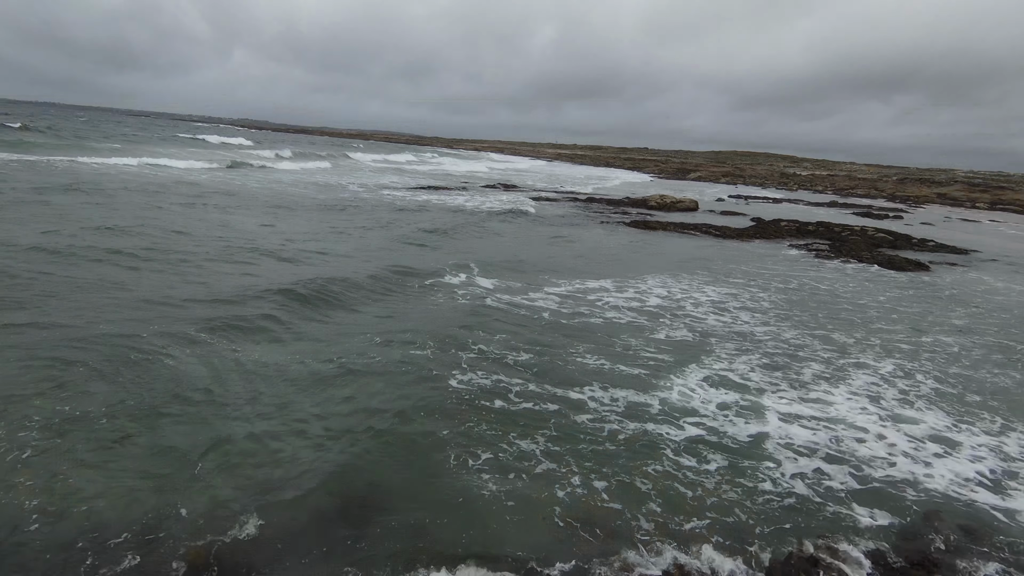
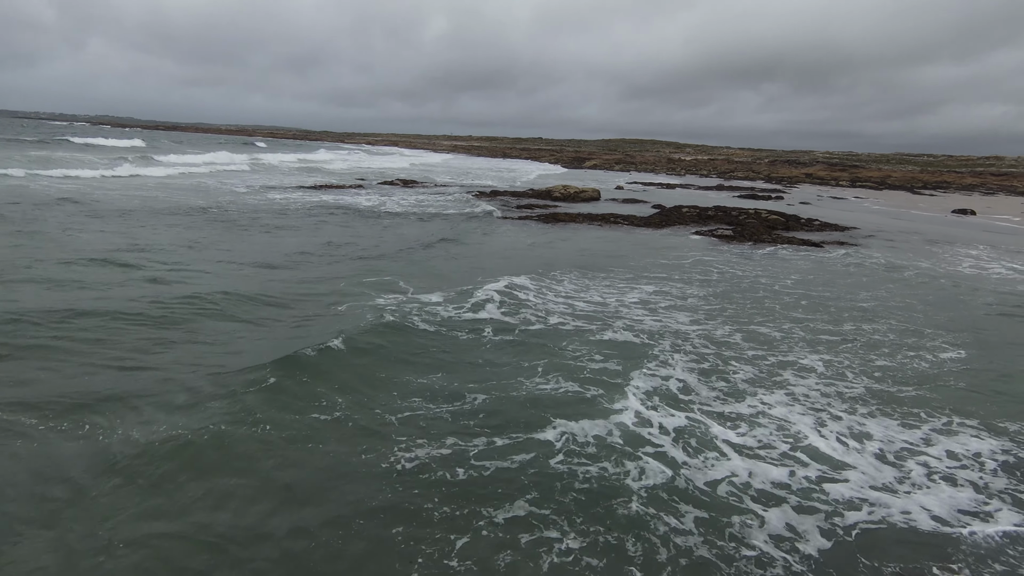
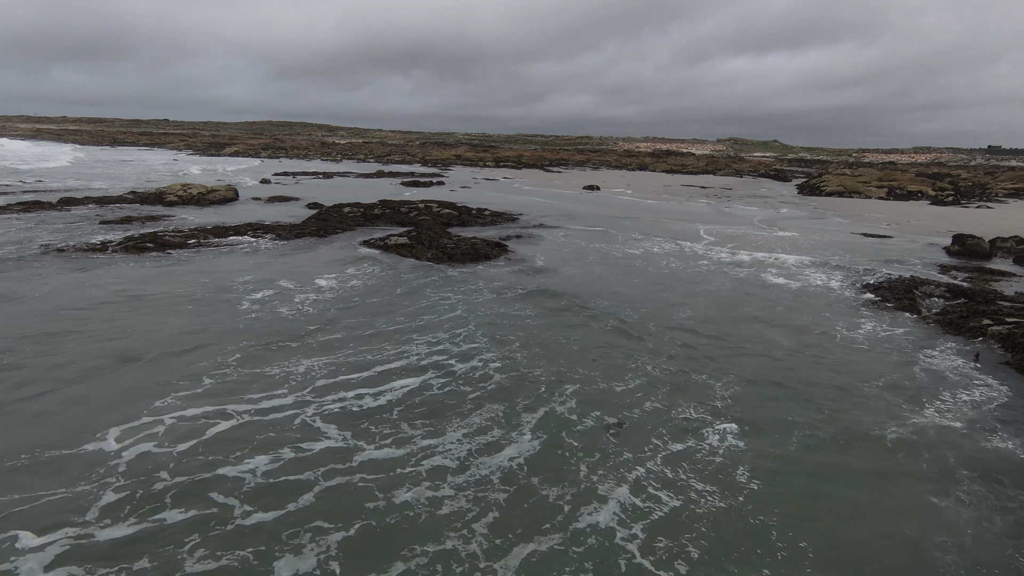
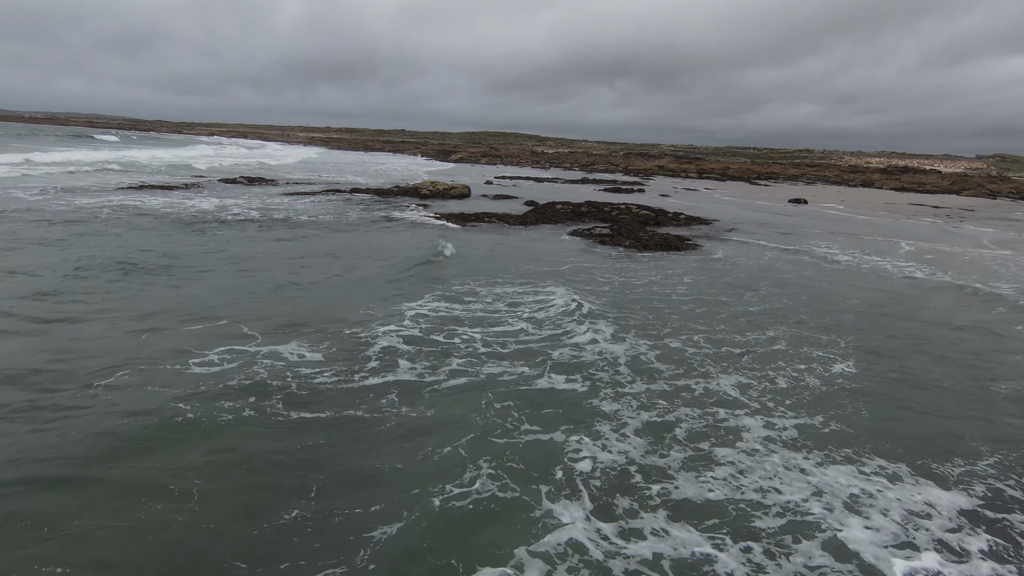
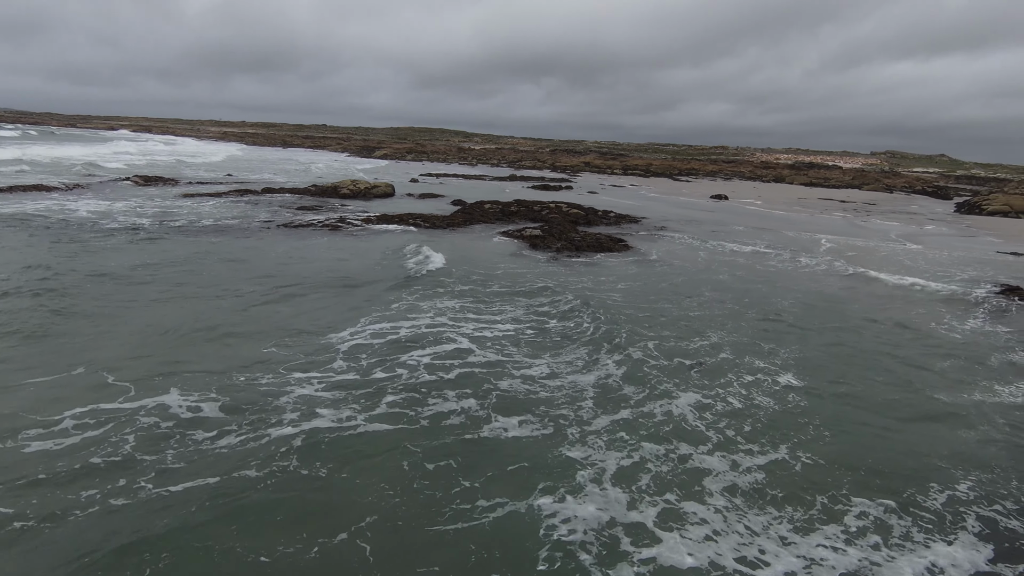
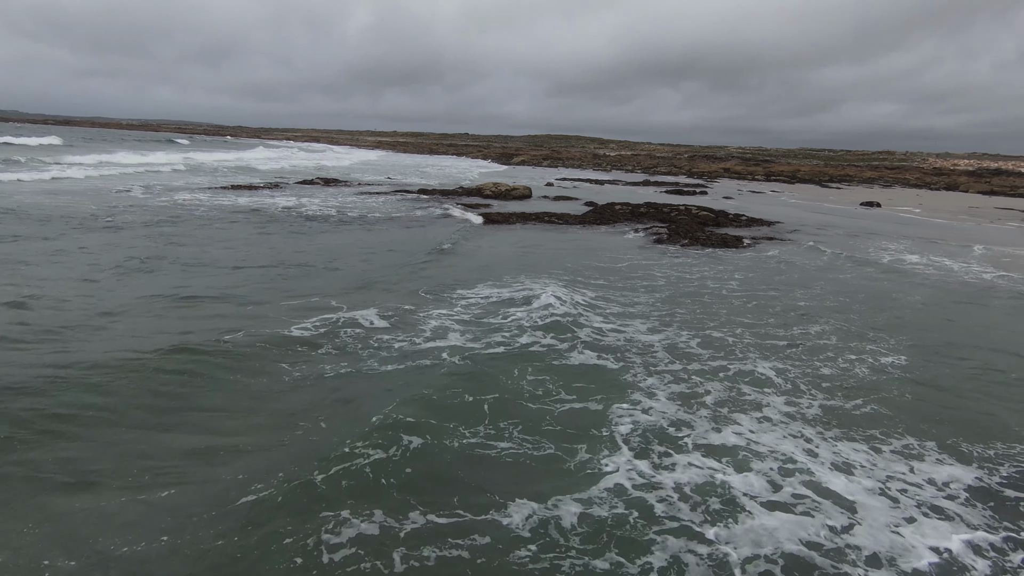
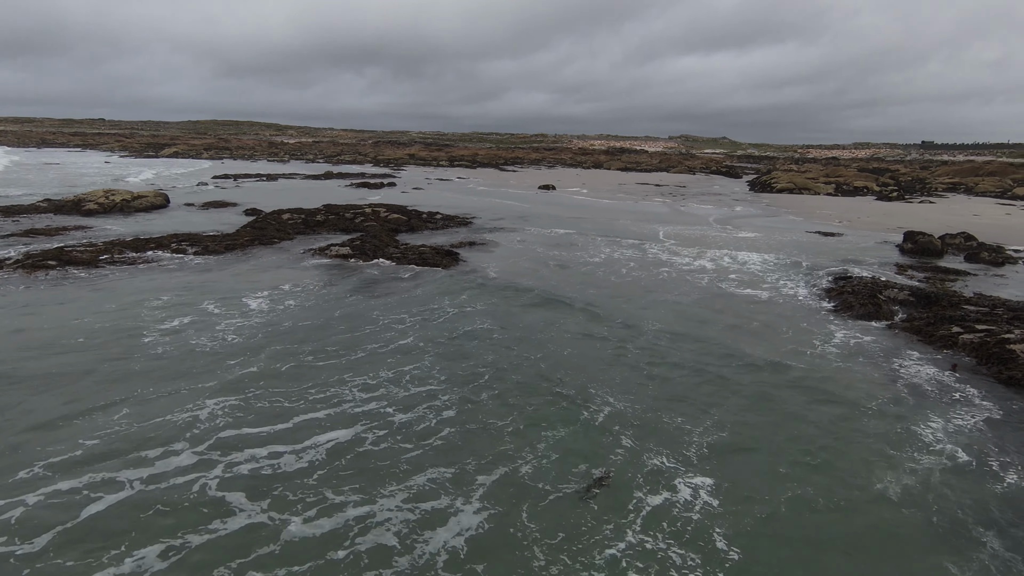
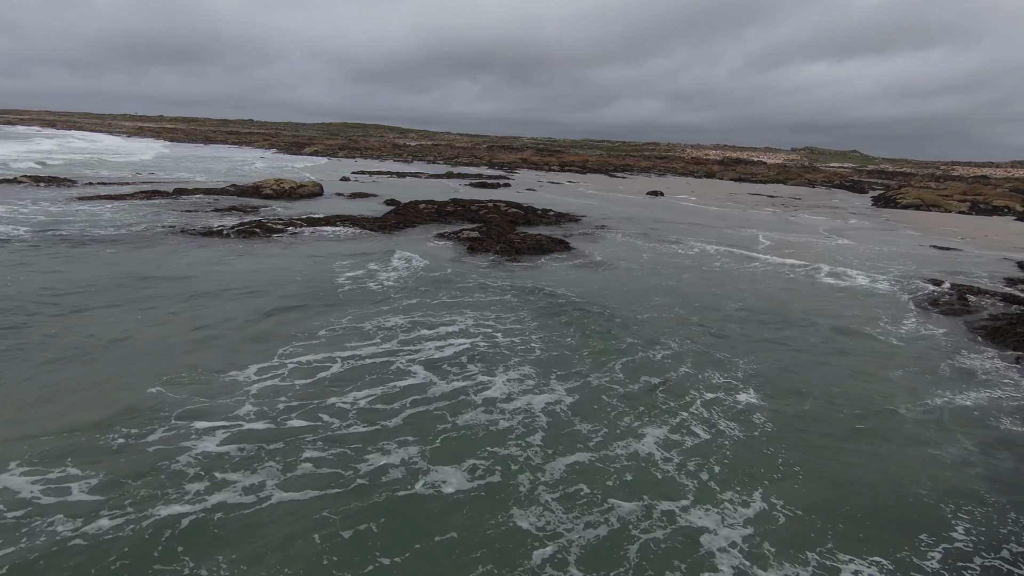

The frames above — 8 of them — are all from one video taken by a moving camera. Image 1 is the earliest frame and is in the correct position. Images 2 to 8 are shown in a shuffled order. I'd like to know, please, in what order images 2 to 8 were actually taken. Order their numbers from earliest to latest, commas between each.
2, 6, 4, 5, 8, 3, 7
